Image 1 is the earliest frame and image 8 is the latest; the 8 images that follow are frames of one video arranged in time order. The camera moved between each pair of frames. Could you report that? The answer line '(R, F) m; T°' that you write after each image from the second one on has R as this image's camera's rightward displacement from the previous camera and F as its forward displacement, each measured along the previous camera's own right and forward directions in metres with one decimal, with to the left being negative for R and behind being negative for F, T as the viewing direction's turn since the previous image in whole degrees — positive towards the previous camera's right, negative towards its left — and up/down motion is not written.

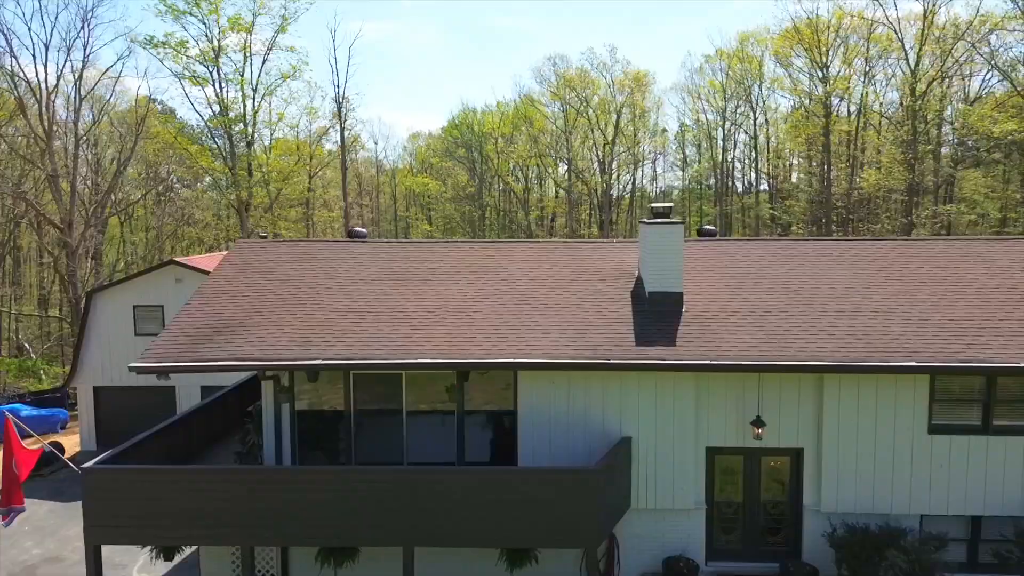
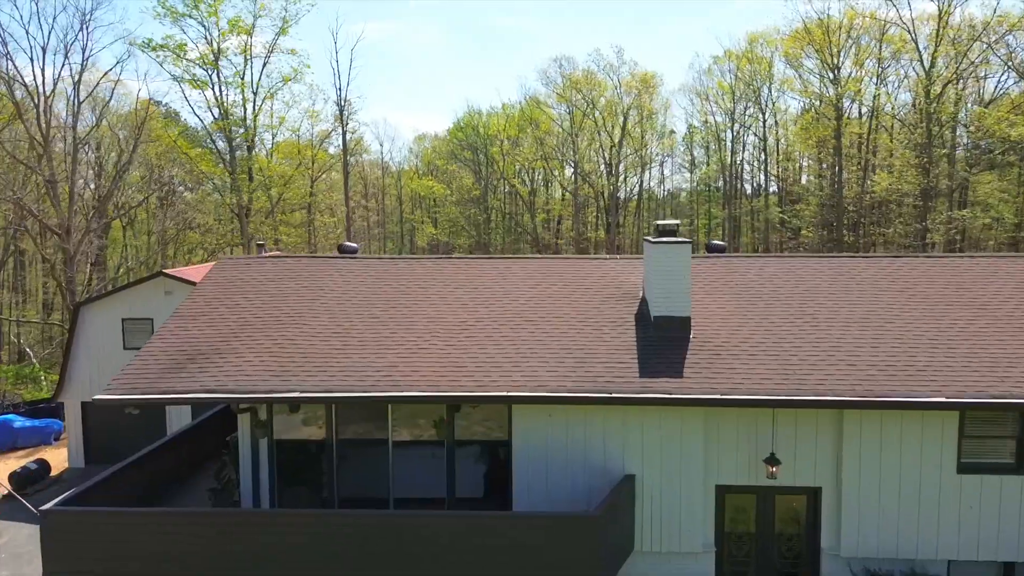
(+0.1, +0.5) m; -1°
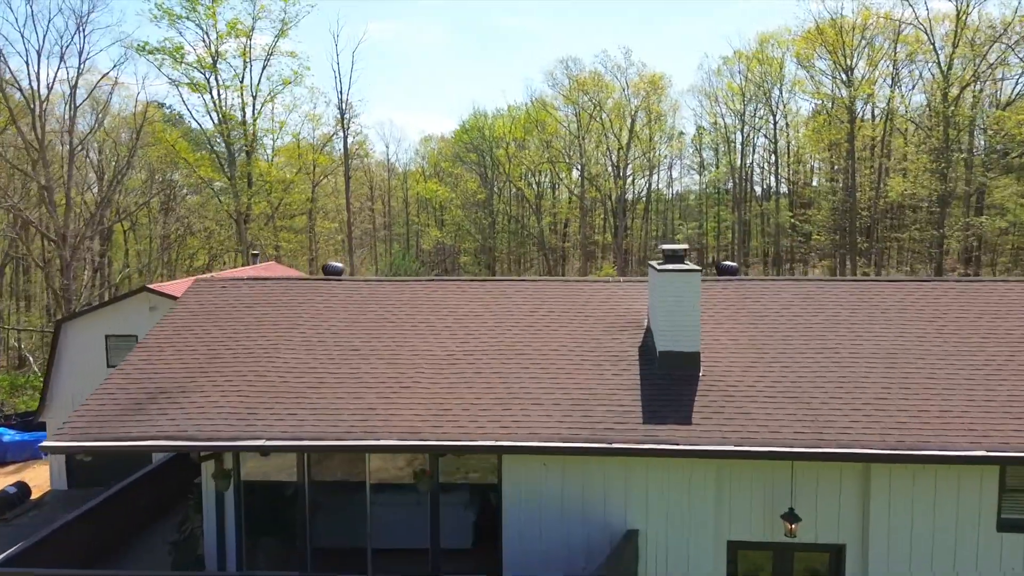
(+0.2, +0.6) m; -1°
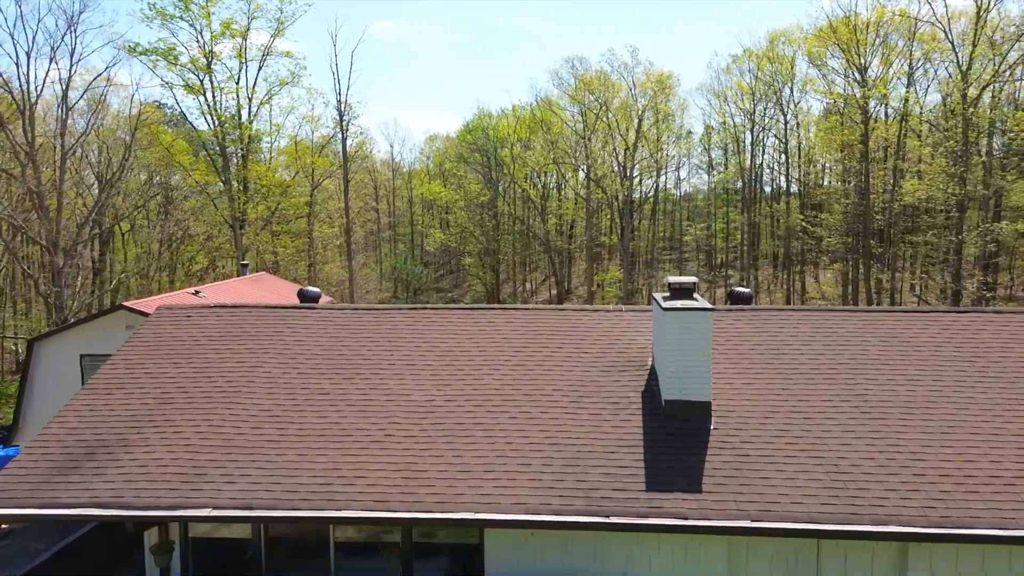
(+0.2, +0.8) m; -1°
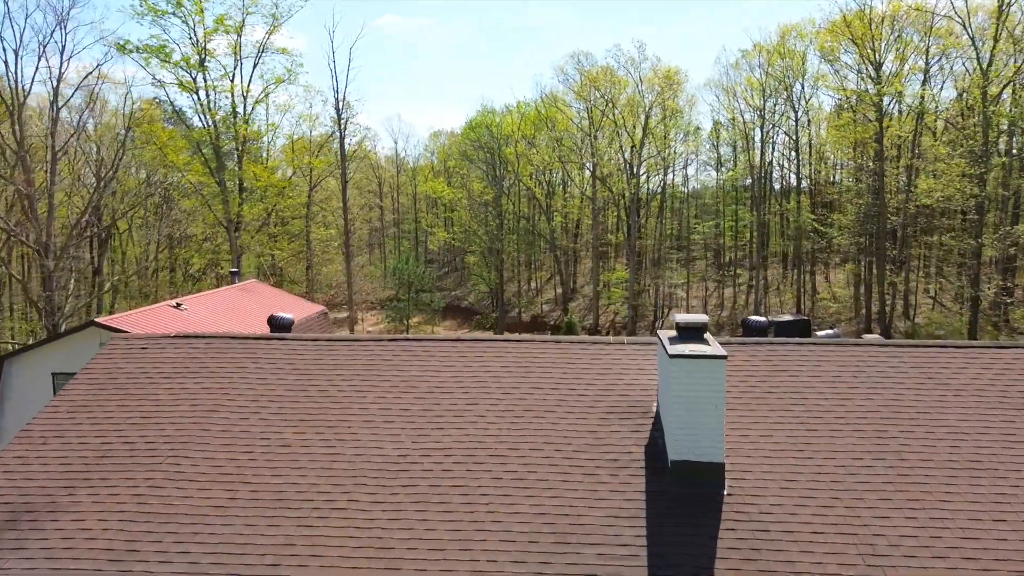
(+0.2, +0.8) m; -1°
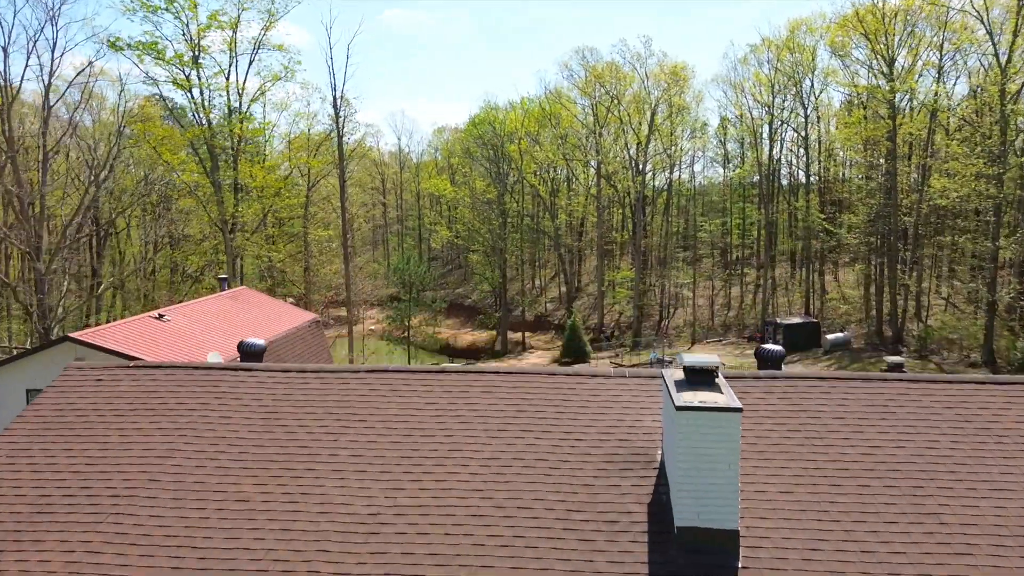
(+0.2, +0.6) m; 0°
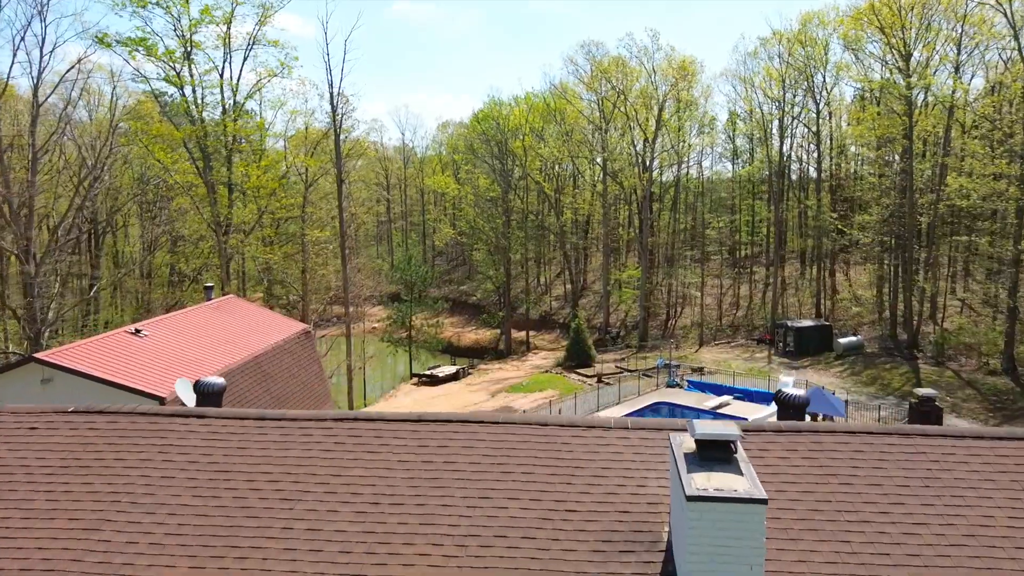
(+0.2, +0.8) m; -1°
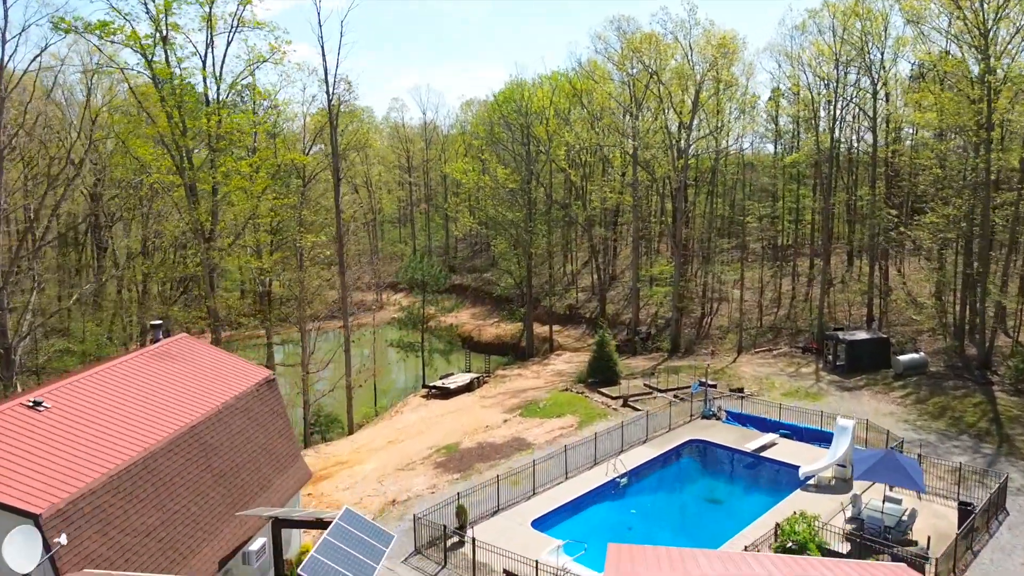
(+0.5, +2.8) m; -3°
